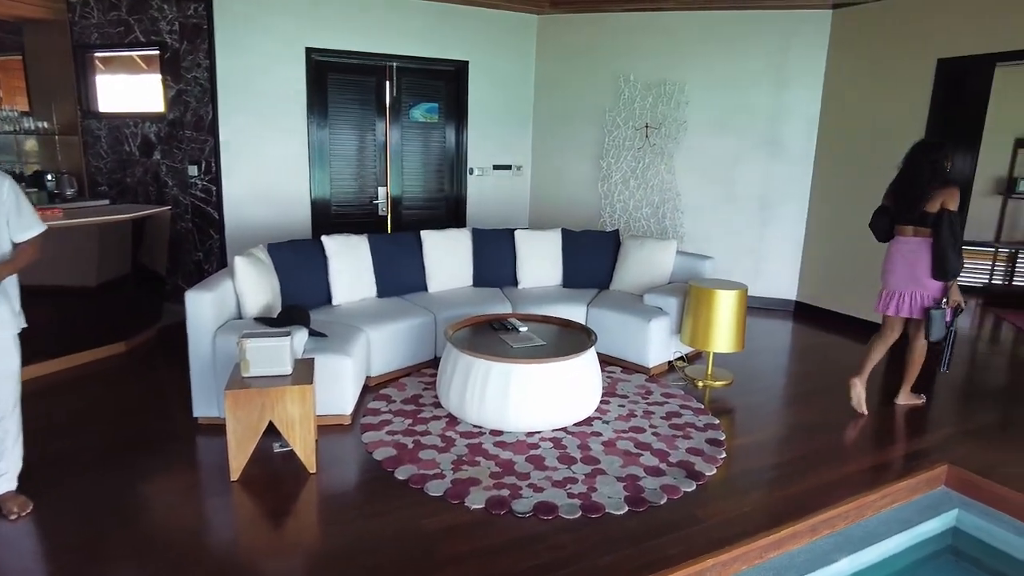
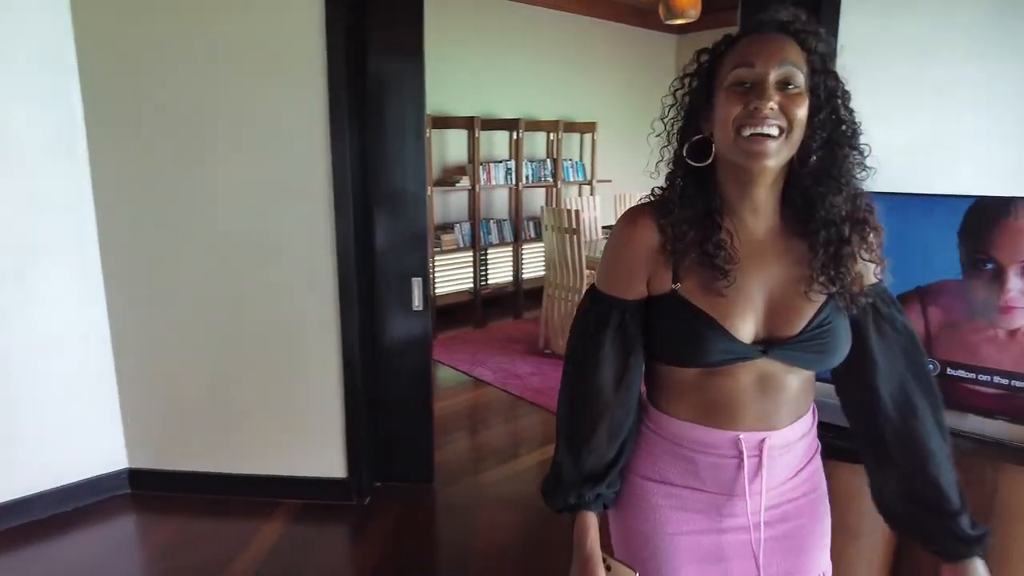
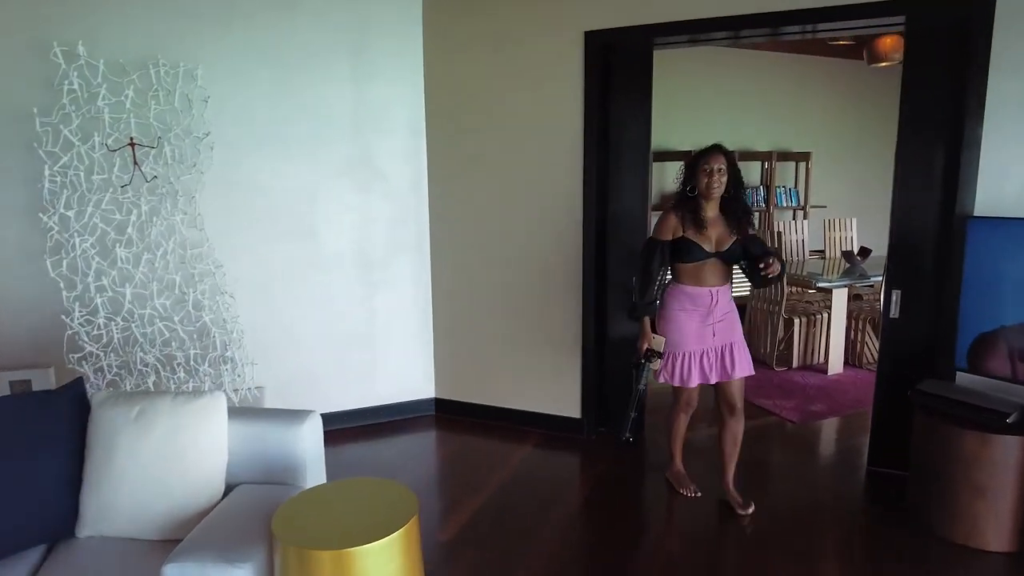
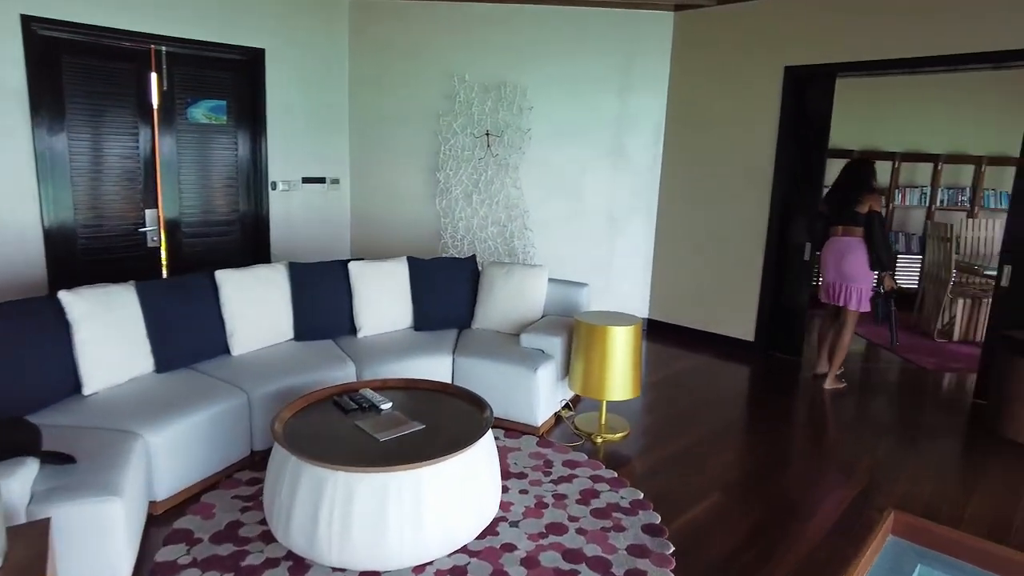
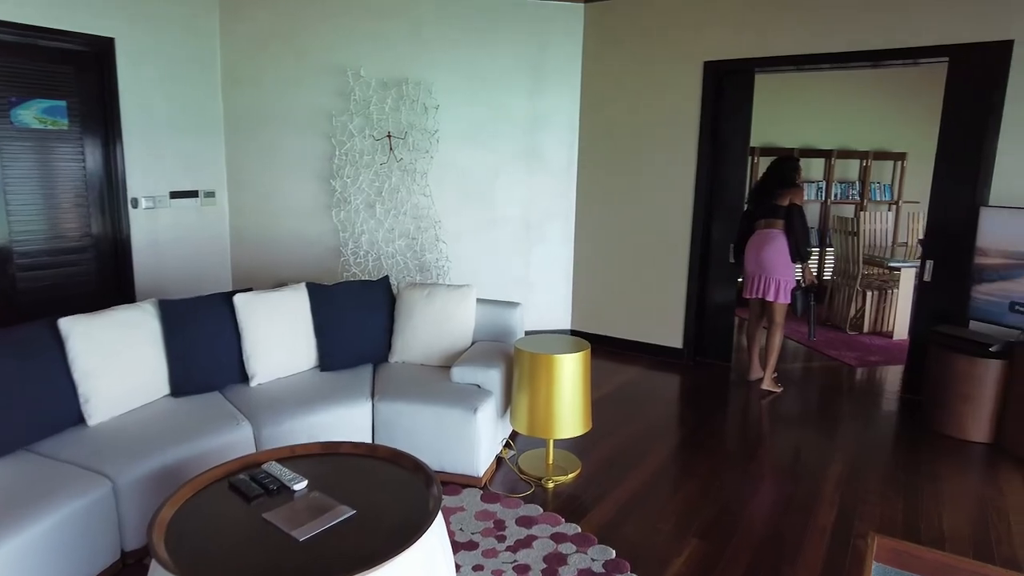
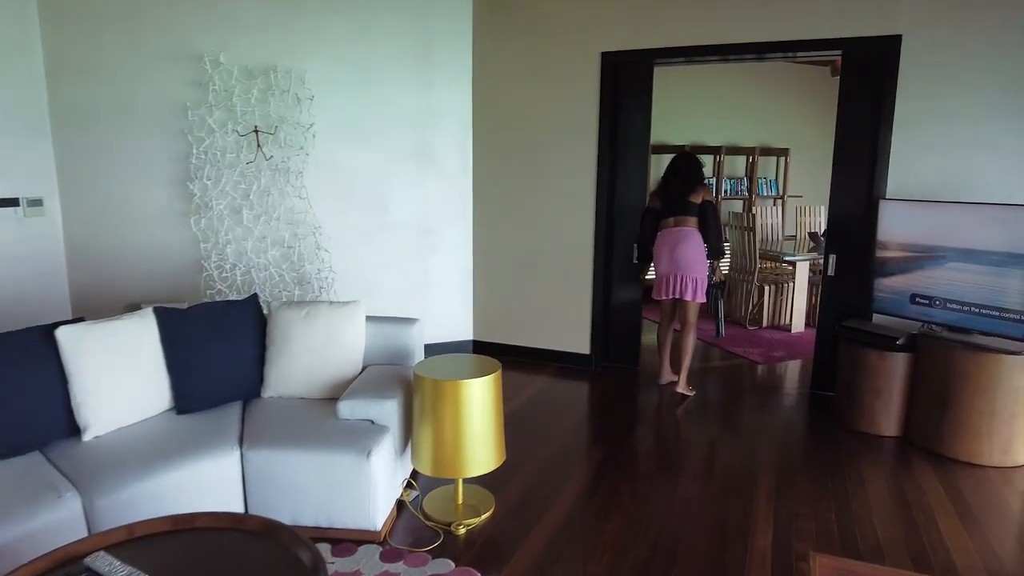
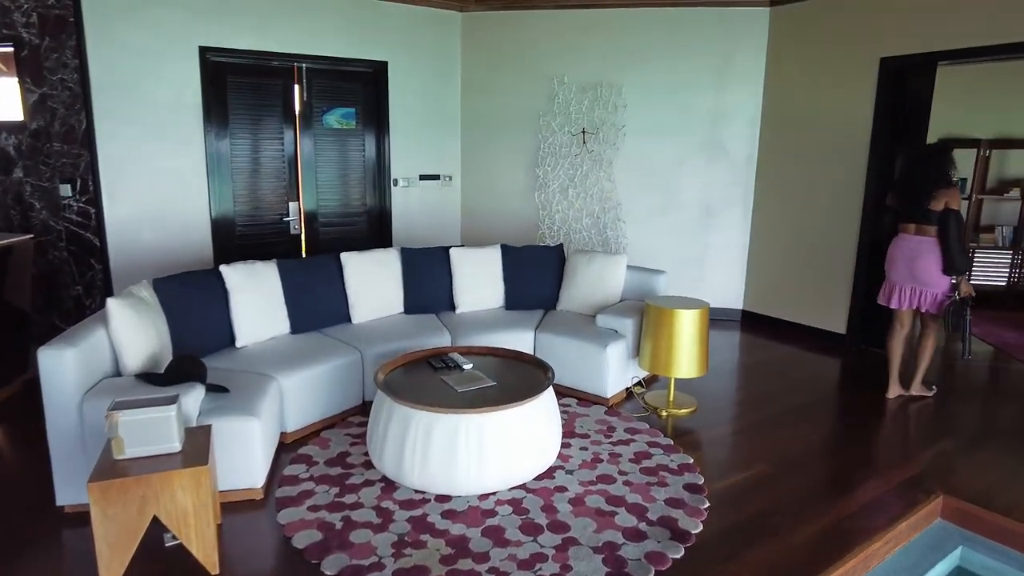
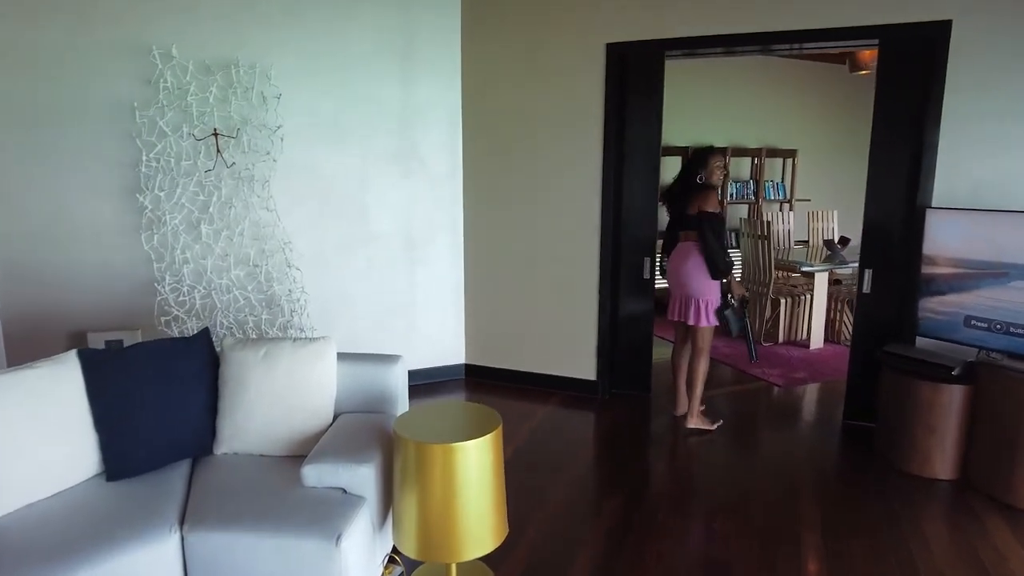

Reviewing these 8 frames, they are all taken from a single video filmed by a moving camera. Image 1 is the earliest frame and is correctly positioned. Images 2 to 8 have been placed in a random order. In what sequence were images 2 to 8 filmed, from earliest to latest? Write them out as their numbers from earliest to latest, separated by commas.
7, 4, 5, 6, 8, 3, 2
